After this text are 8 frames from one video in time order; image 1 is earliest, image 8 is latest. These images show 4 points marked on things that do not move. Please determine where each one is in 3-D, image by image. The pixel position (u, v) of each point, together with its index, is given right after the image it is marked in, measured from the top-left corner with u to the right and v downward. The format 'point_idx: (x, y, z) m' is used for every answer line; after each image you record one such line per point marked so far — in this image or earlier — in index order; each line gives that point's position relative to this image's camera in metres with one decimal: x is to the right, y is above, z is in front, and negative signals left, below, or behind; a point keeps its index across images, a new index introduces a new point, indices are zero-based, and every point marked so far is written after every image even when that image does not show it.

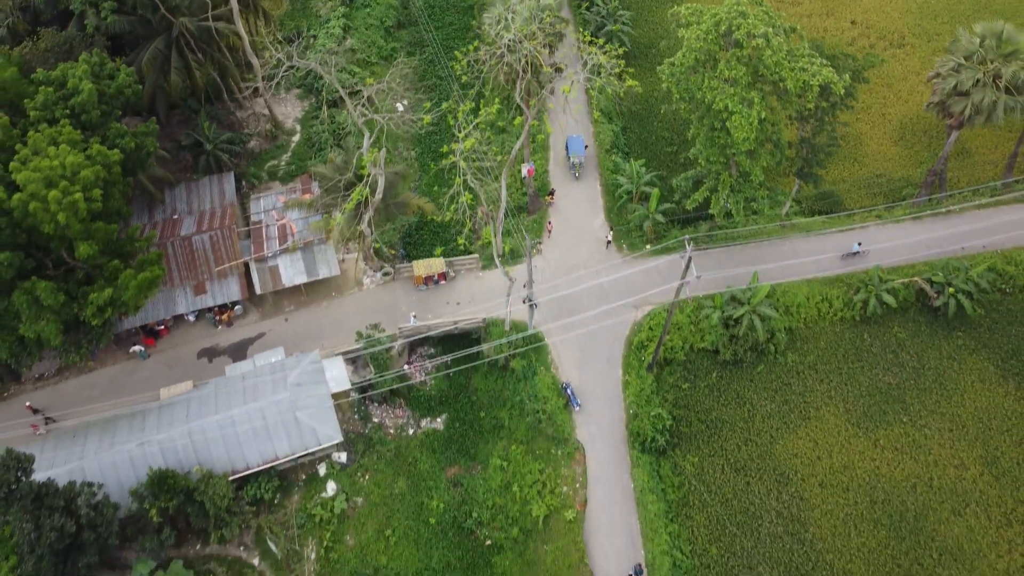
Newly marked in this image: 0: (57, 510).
0: (-7.1, -3.4, +17.9) m
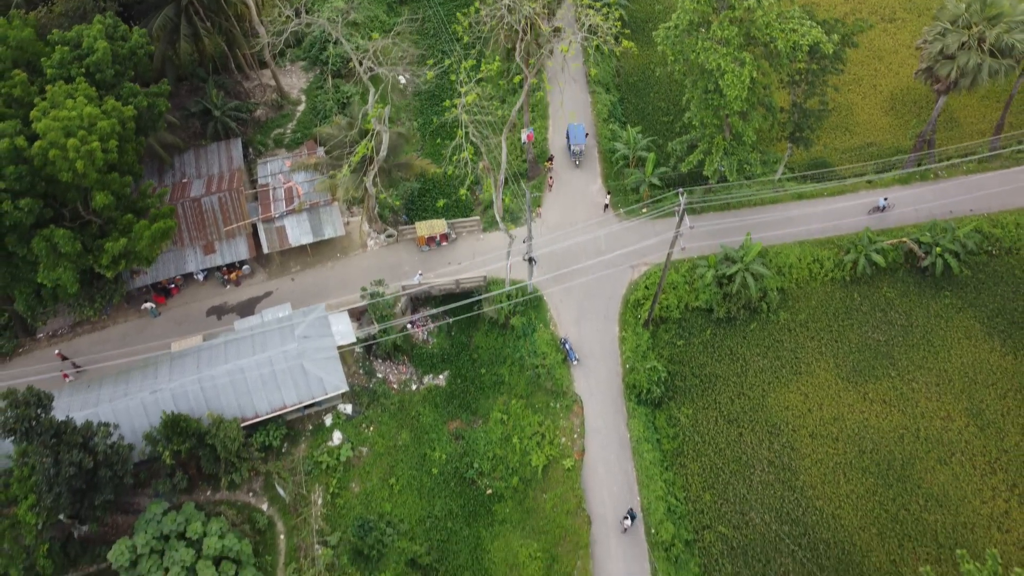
0: (-7.1, -2.5, +18.6) m
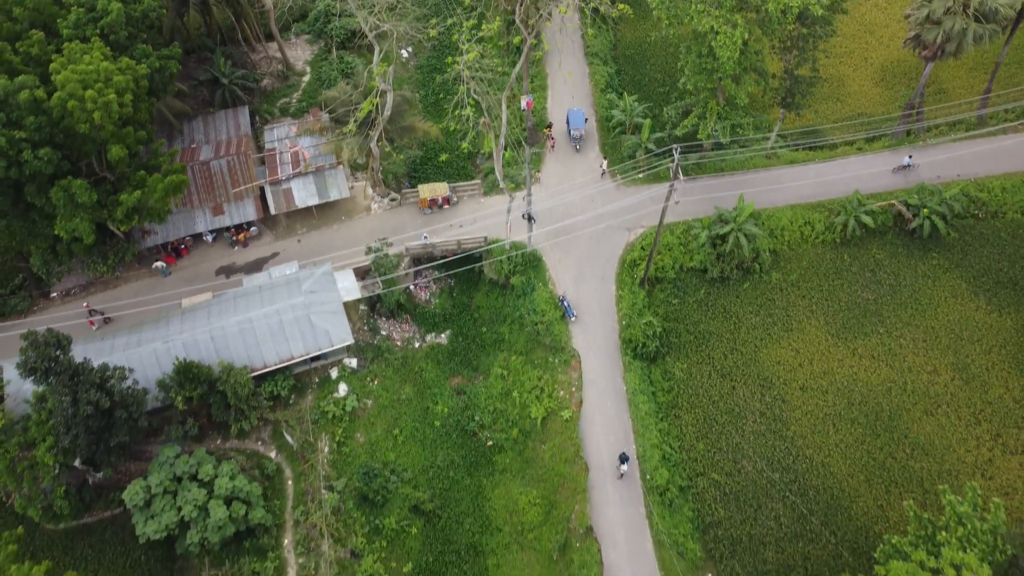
0: (-7.1, -1.6, +19.4) m
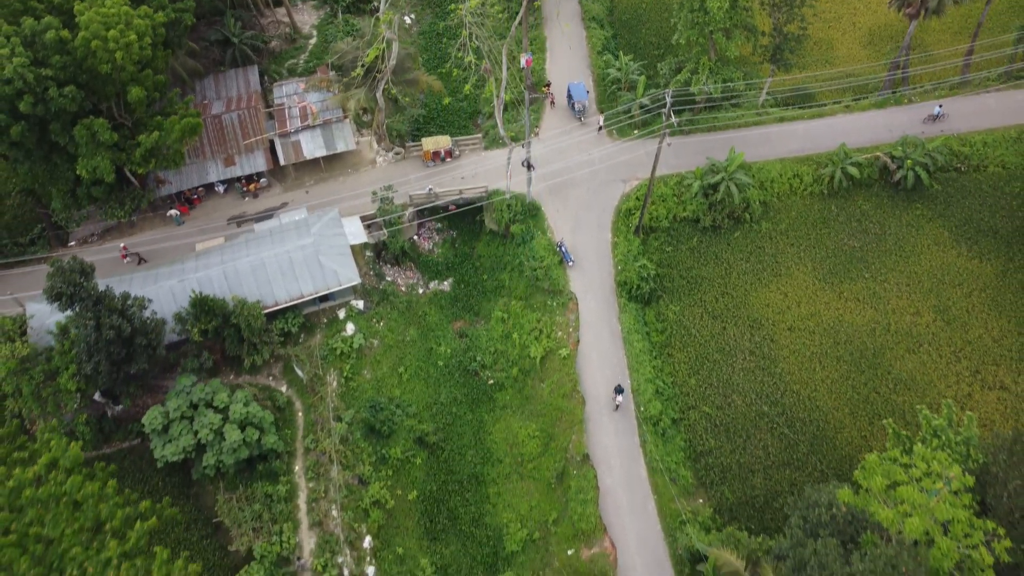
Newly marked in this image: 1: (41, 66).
0: (-7.1, -0.4, +20.4) m
1: (-8.2, +3.9, +20.0) m
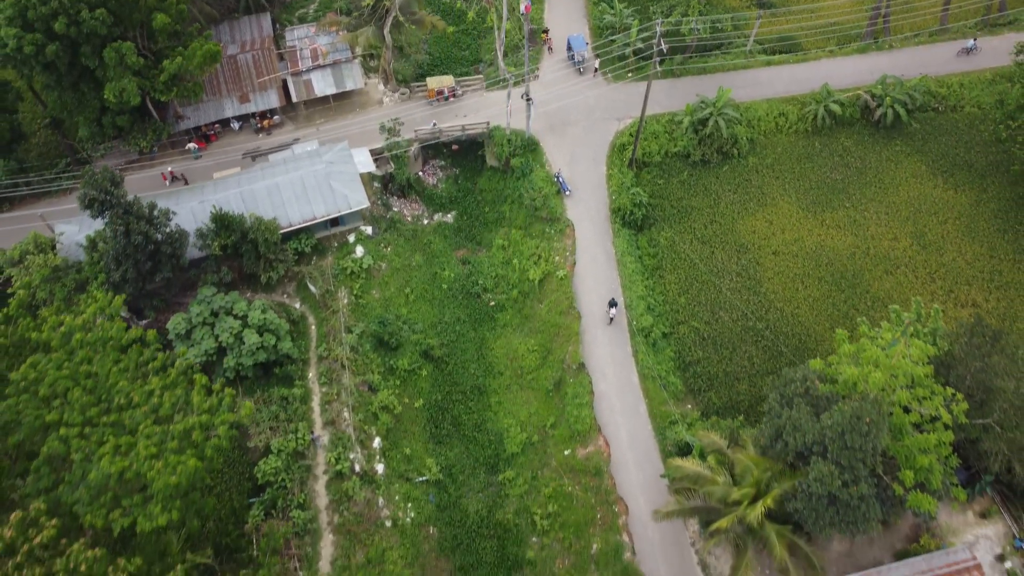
0: (-7.1, +1.3, +21.9) m
1: (-8.2, +5.6, +21.4) m
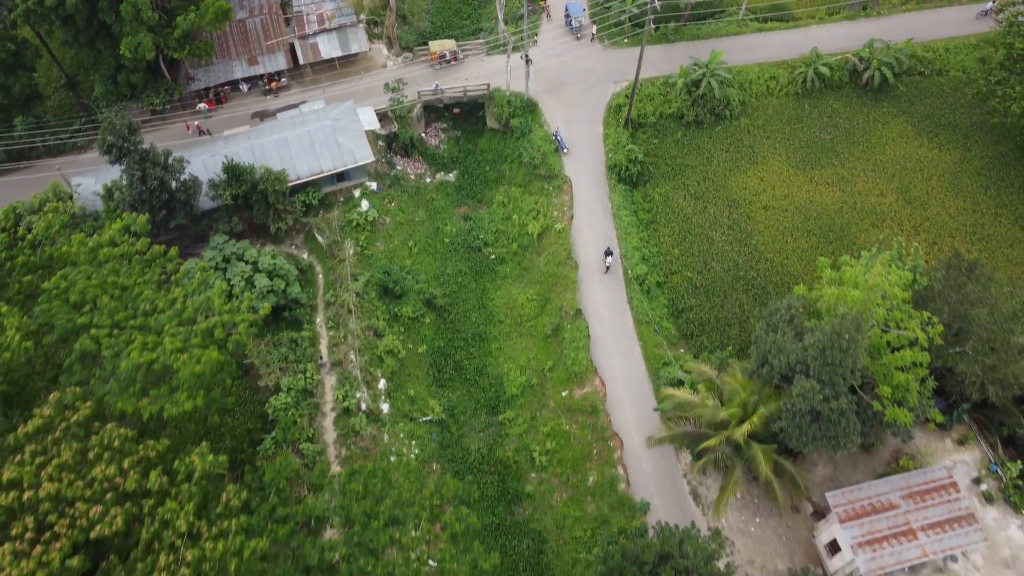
0: (-7.1, +2.4, +22.9) m
1: (-8.2, +6.7, +22.4) m
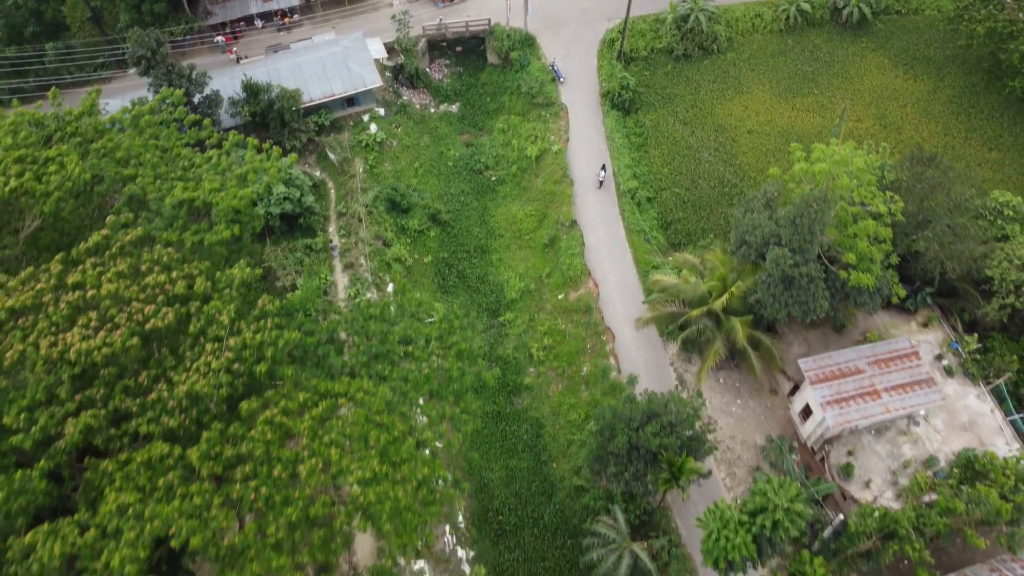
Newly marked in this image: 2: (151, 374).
0: (-7.1, +4.4, +24.7) m
1: (-8.2, +8.7, +24.2) m
2: (-4.1, -1.0, +13.2) m
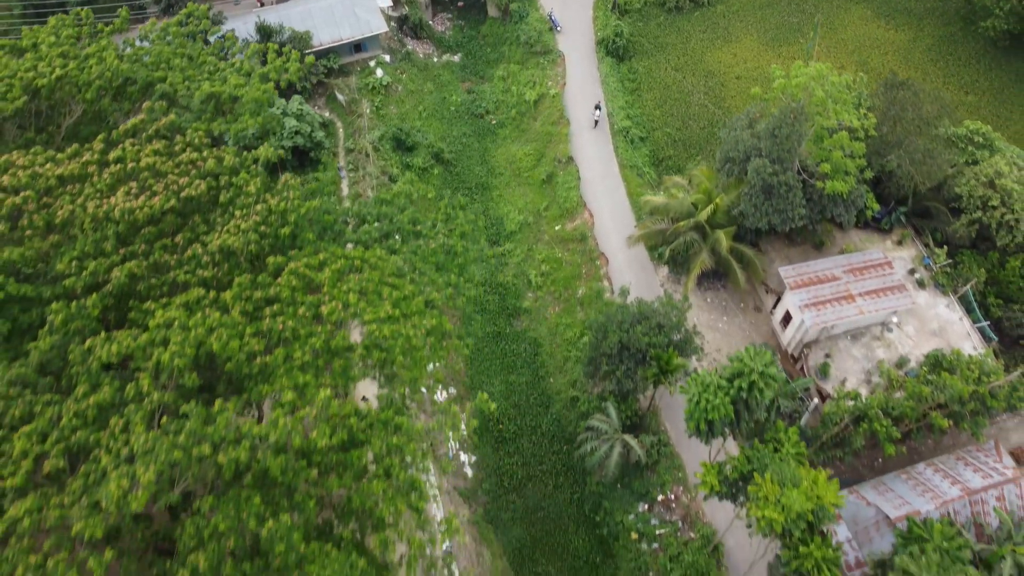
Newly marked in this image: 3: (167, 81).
0: (-7.1, +6.1, +26.1) m
1: (-8.2, +10.4, +25.7) m
2: (-4.2, +0.7, +14.6) m
3: (-5.3, +3.2, +17.6) m
